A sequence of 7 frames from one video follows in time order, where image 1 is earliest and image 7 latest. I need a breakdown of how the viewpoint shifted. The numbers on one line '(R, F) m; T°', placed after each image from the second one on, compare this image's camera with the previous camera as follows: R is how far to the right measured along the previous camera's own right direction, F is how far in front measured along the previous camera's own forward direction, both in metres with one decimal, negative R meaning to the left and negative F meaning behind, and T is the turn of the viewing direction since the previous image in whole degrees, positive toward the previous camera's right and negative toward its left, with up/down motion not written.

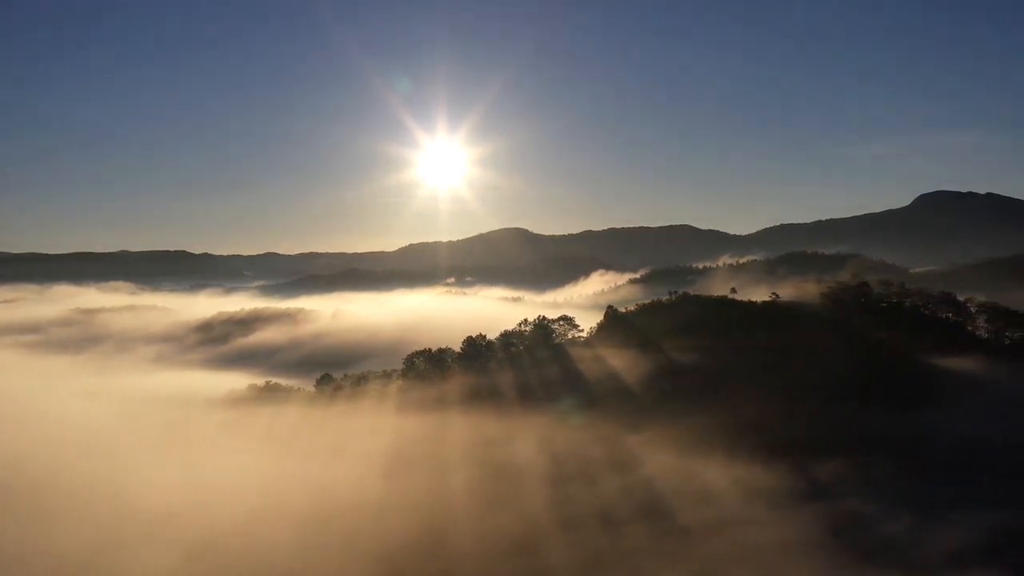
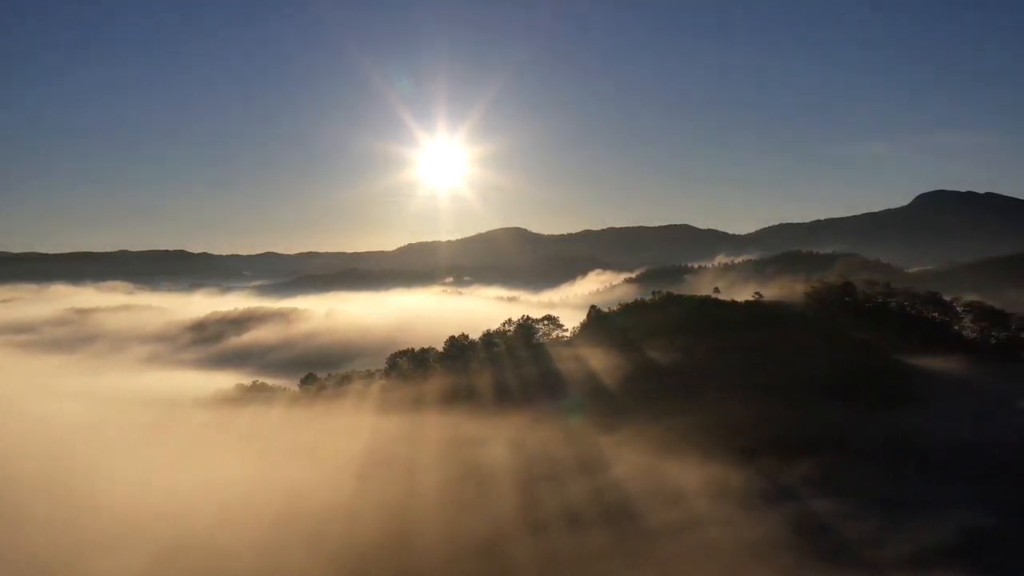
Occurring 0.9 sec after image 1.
(+1.8, +0.1) m; 0°
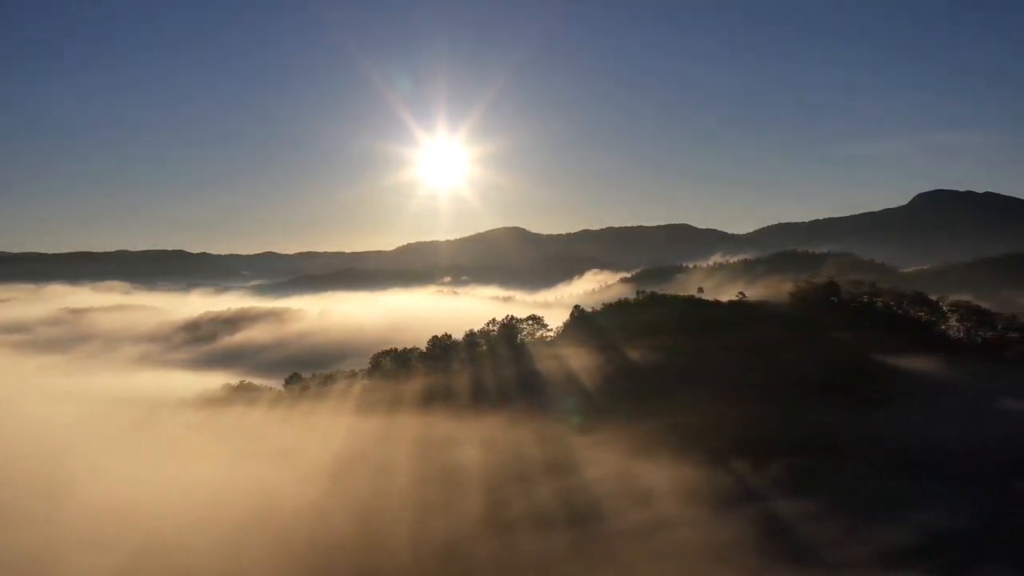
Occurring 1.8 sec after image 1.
(+1.7, +0.1) m; 0°
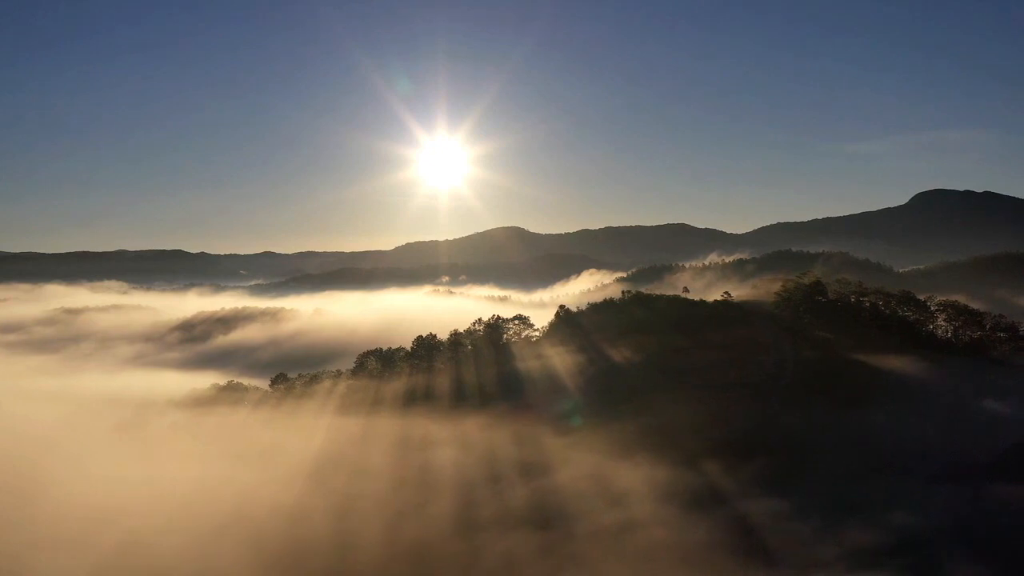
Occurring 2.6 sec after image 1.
(+1.5, +0.1) m; 0°
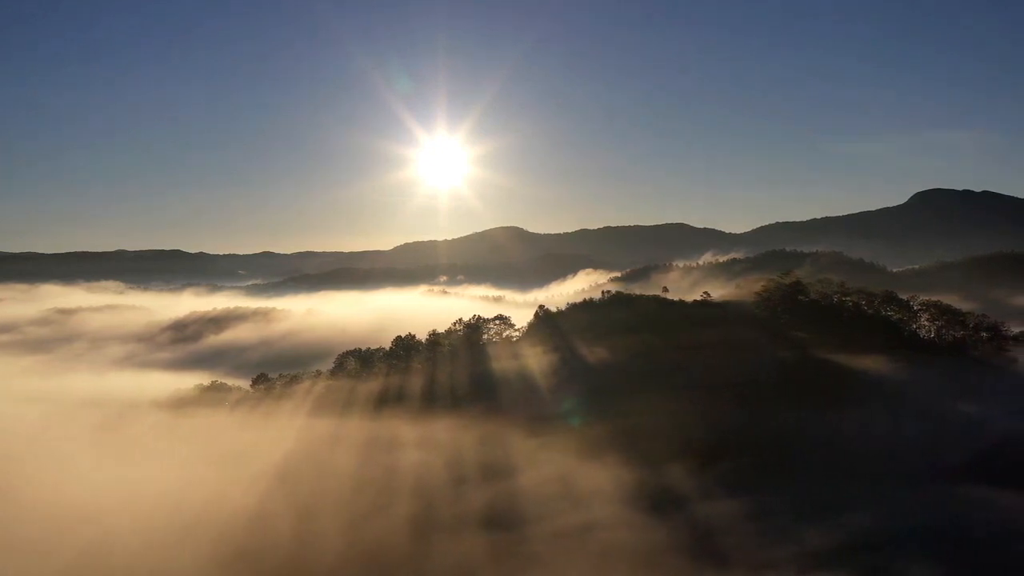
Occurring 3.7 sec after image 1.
(+2.1, +0.1) m; 0°
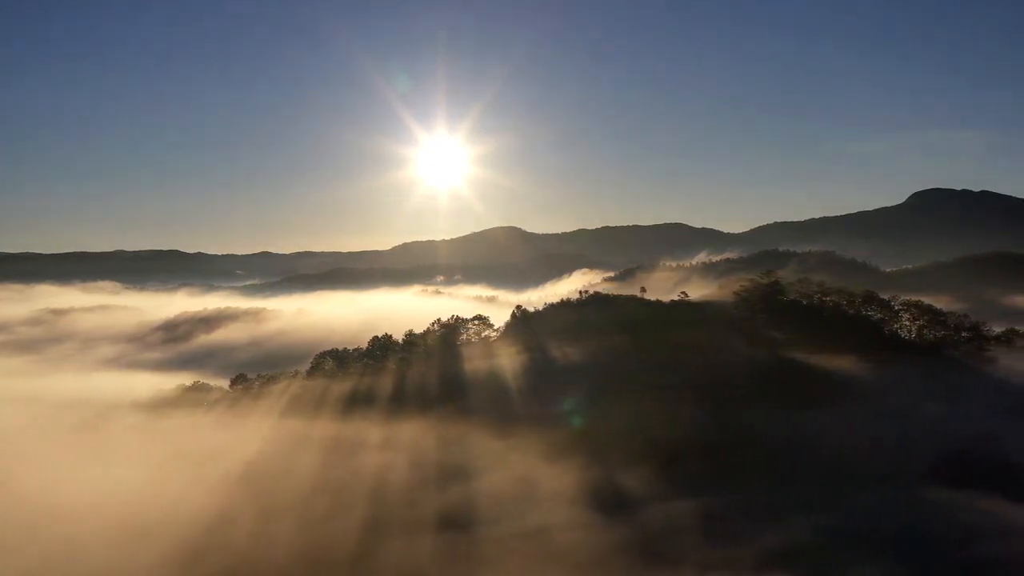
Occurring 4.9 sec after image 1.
(+2.3, +0.1) m; 0°
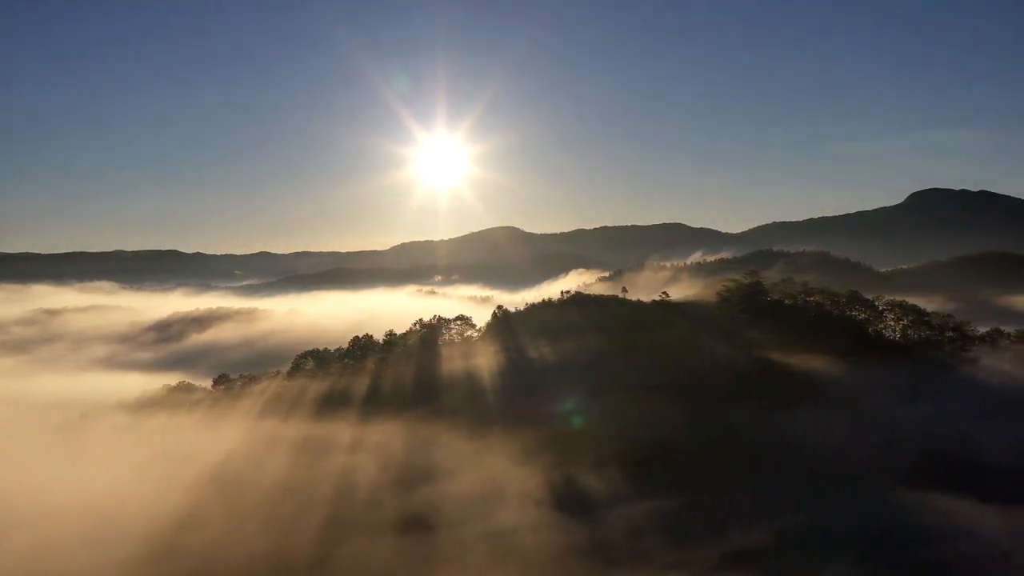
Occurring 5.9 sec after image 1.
(+1.9, +0.1) m; 0°
